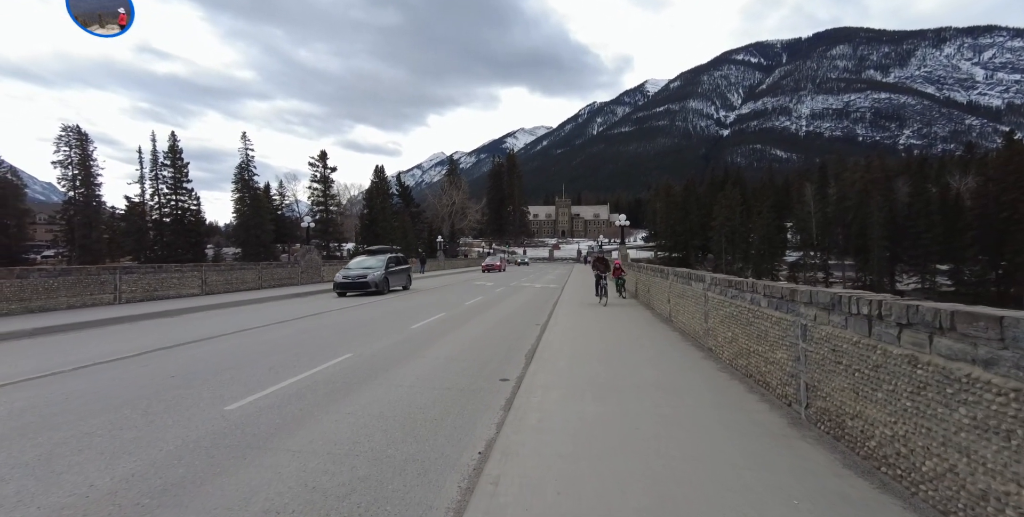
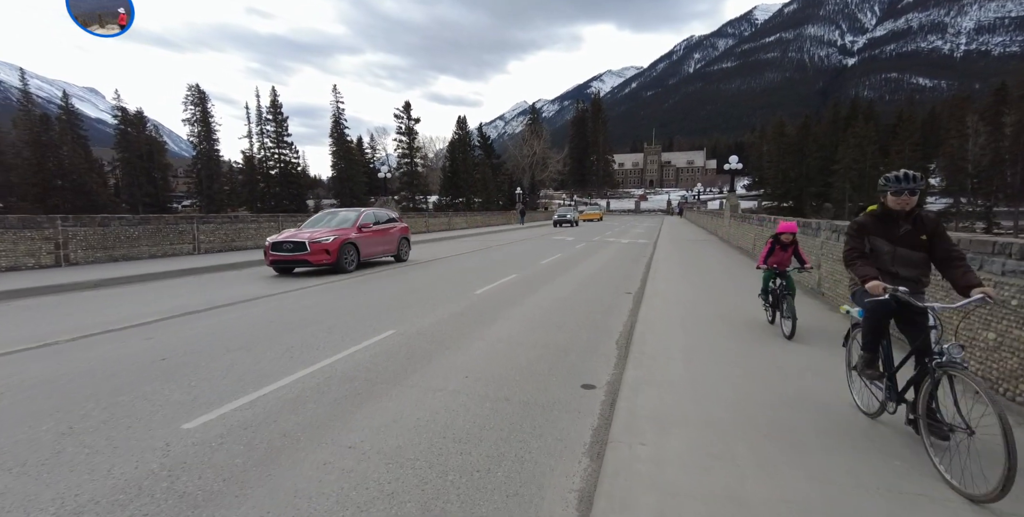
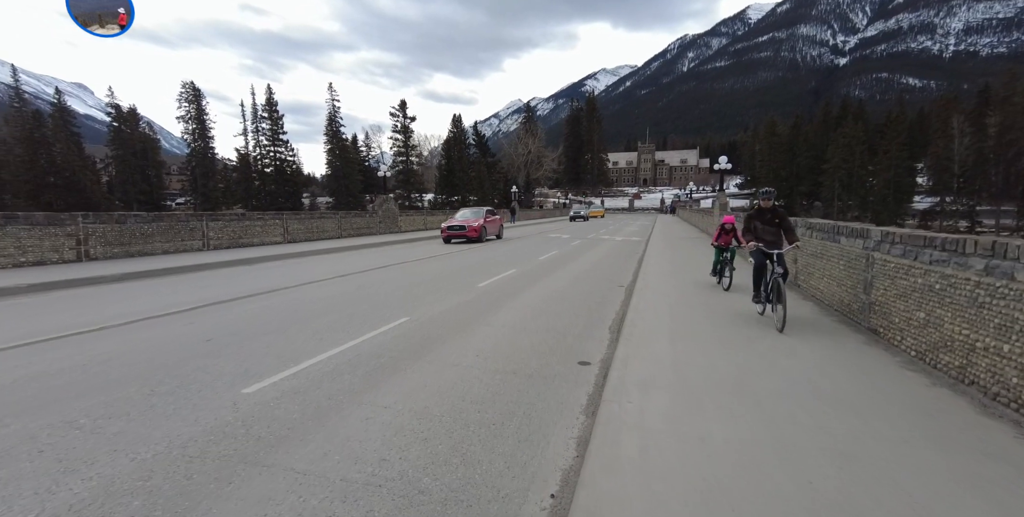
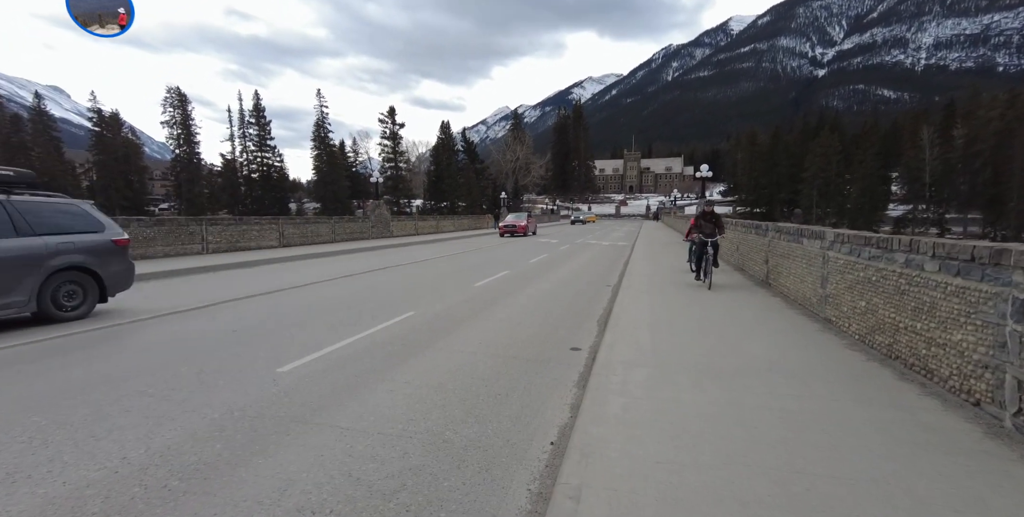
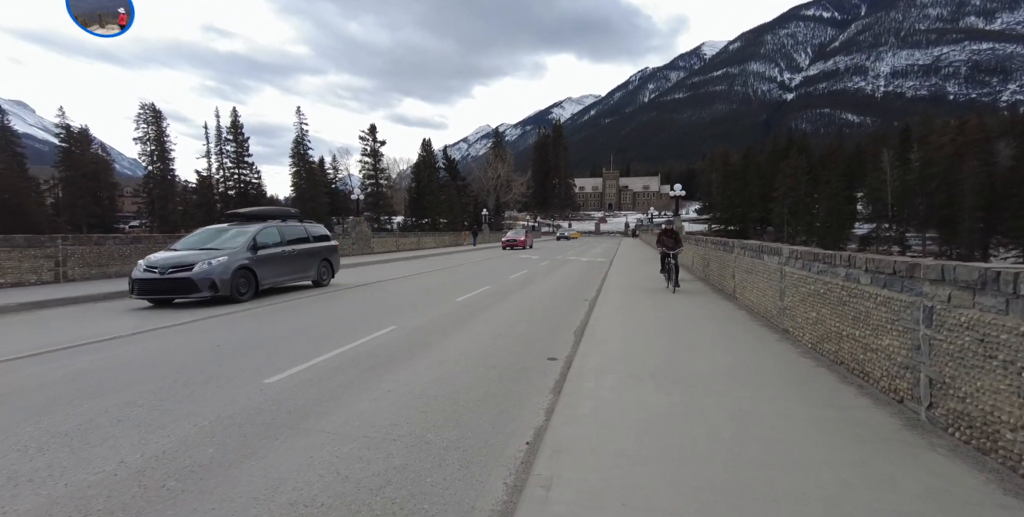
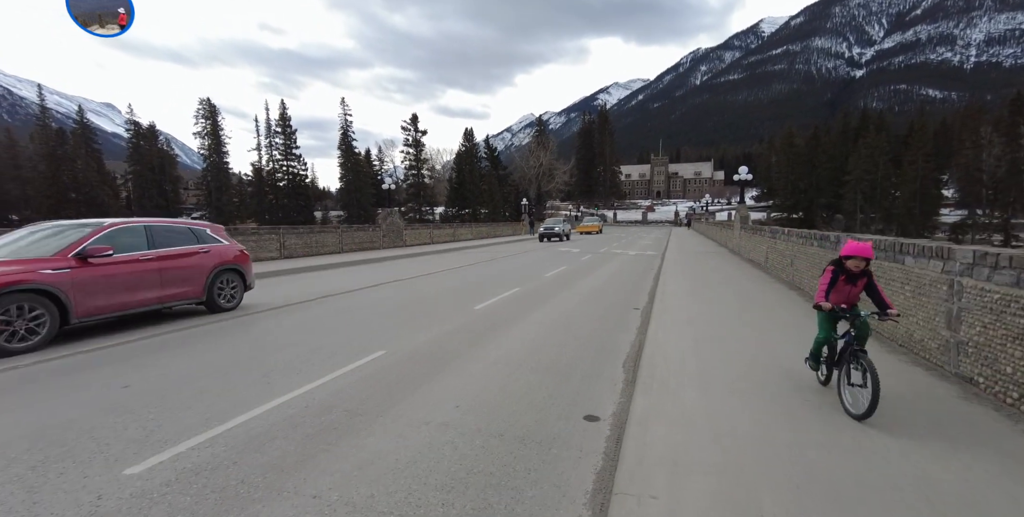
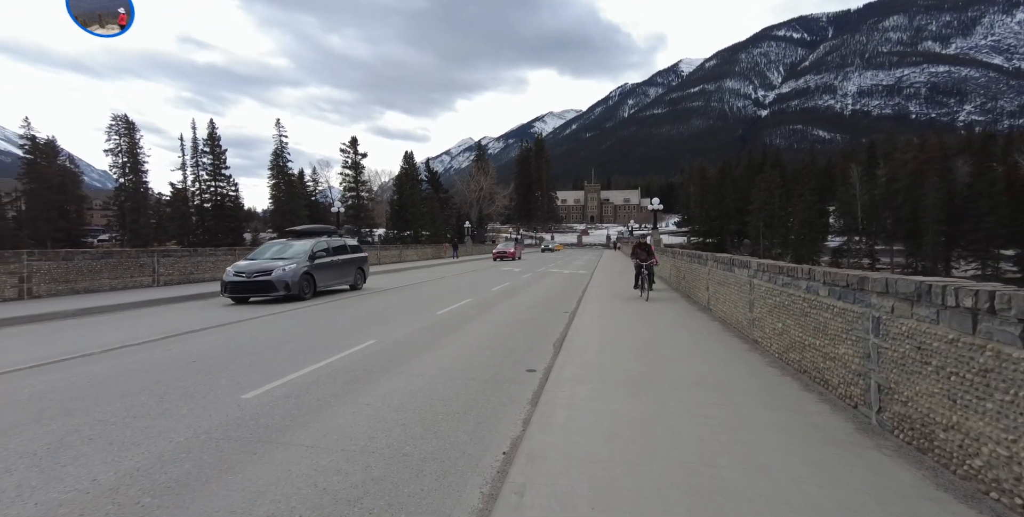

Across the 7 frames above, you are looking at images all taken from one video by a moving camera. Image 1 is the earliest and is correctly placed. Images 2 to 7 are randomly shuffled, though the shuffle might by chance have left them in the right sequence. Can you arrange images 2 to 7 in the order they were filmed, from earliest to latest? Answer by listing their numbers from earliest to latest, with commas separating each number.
7, 5, 4, 3, 2, 6
